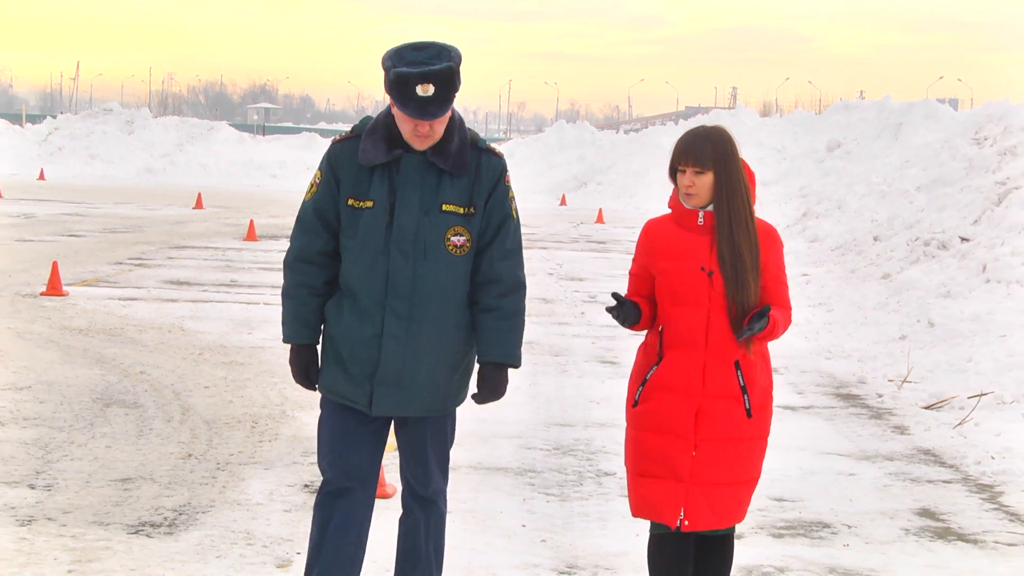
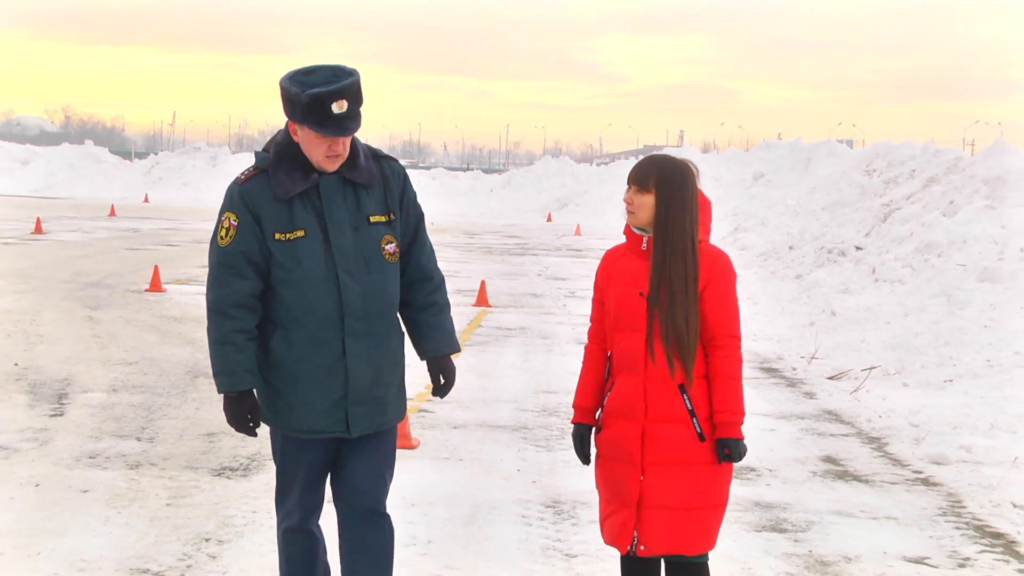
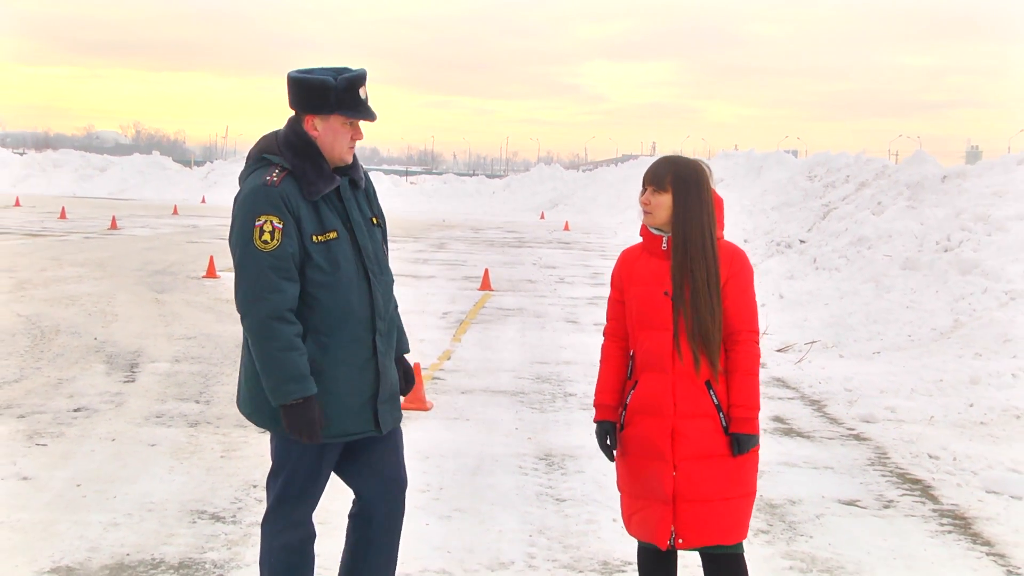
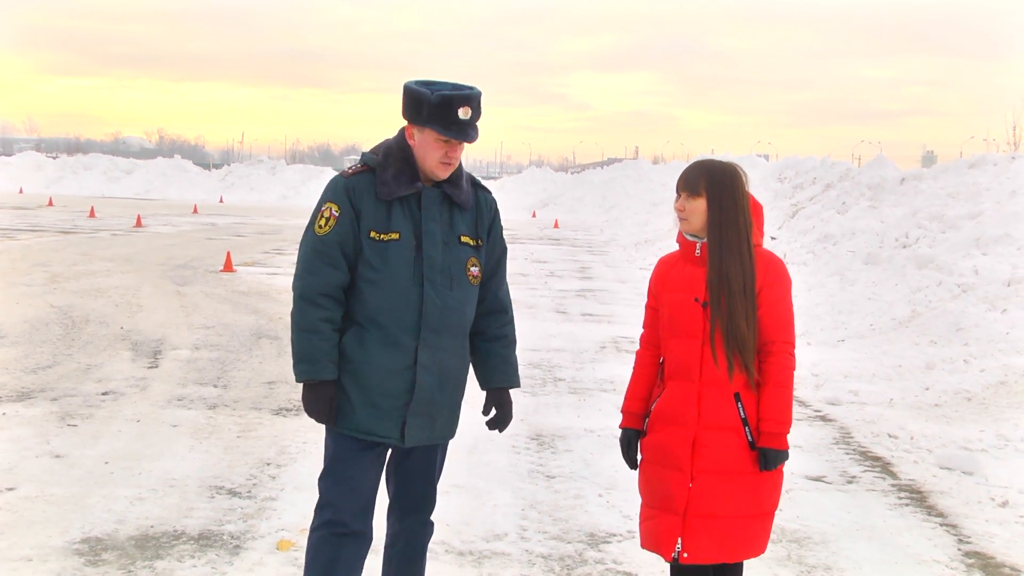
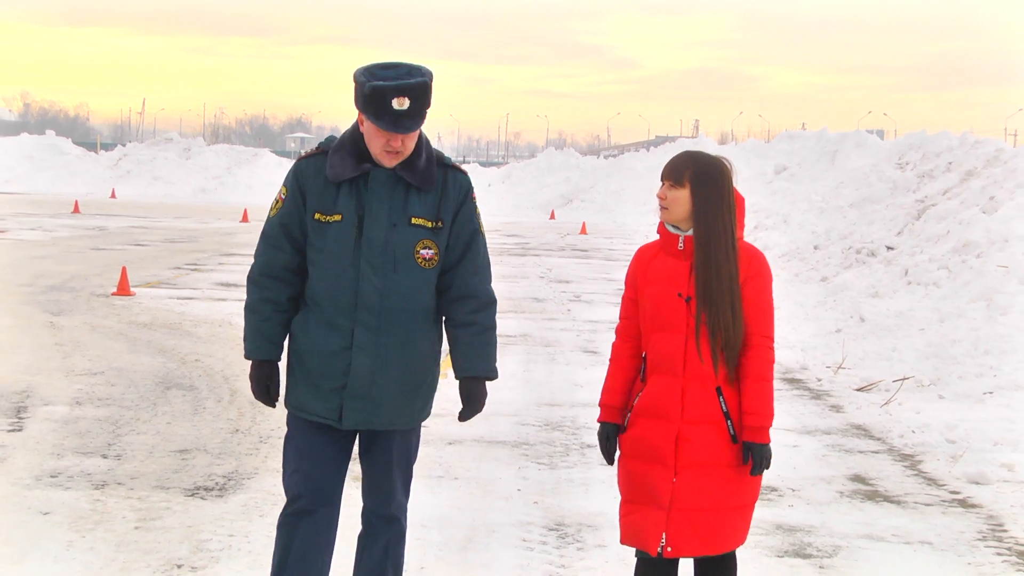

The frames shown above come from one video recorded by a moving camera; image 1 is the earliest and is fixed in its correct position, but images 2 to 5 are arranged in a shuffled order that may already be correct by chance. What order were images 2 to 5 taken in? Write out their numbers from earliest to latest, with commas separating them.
5, 2, 3, 4
